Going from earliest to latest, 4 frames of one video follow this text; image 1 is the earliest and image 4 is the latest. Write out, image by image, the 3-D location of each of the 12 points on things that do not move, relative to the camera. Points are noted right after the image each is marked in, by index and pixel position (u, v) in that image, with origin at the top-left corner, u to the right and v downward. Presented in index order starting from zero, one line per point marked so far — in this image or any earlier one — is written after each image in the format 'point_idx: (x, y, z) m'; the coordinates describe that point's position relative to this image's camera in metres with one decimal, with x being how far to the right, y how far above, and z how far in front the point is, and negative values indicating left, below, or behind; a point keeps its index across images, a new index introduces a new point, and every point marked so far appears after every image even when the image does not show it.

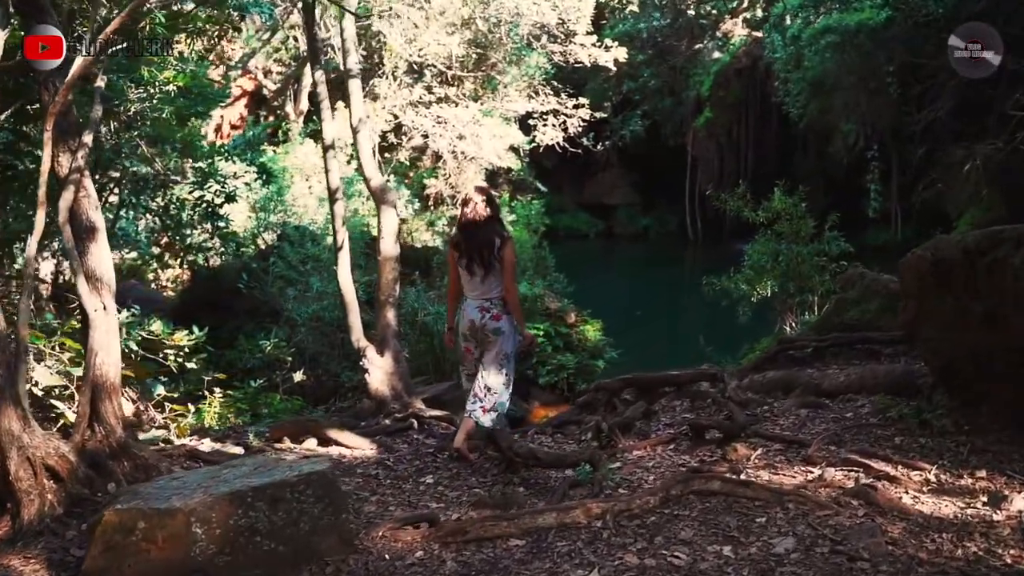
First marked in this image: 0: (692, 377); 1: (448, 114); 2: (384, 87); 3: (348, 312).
0: (+1.3, -0.6, +6.3) m
1: (-1.2, +3.5, +18.0) m
2: (-2.4, +4.1, +18.2) m
3: (-1.4, -0.2, +7.8) m
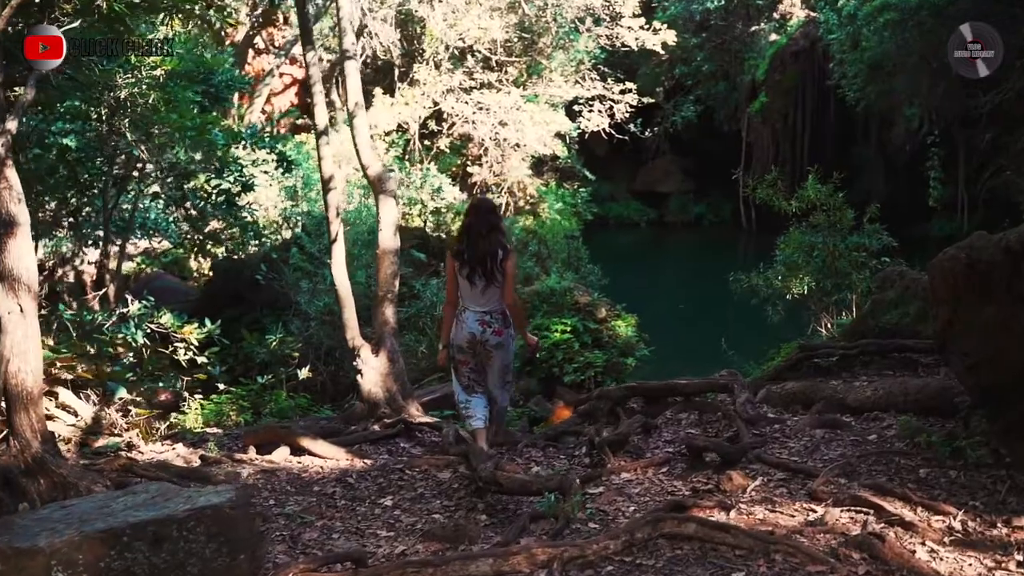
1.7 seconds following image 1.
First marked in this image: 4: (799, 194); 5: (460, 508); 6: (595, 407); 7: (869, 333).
0: (+1.2, -0.6, +5.7) m
1: (-0.4, +3.7, +17.5) m
2: (-1.7, +4.2, +17.7) m
3: (-1.4, -0.2, +7.4) m
4: (+2.4, +0.8, +7.7) m
5: (-0.2, -1.1, +4.3) m
6: (+0.6, -0.8, +6.0) m
7: (+2.4, -0.3, +6.0) m
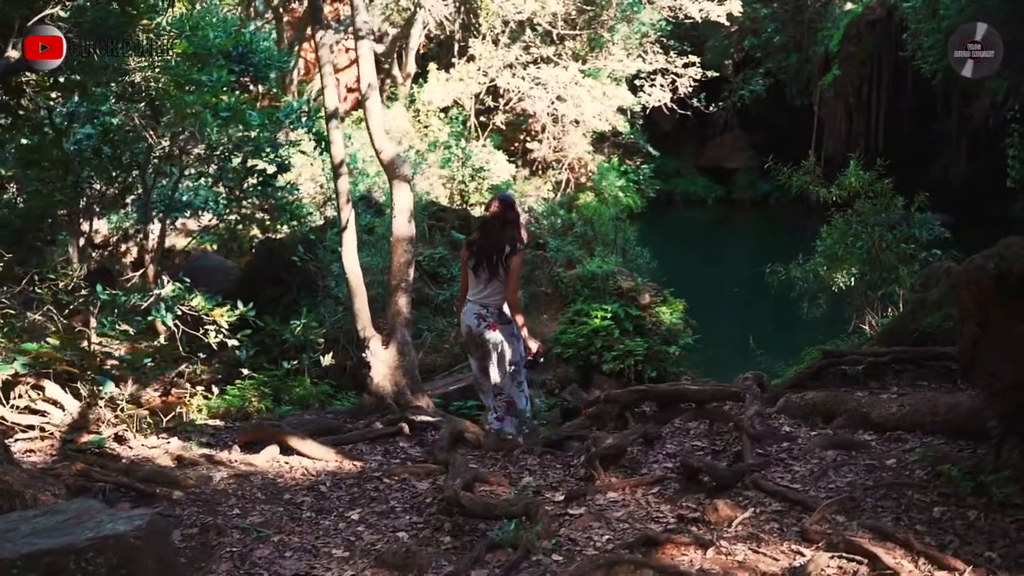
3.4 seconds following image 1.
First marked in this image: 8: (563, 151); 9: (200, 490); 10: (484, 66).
0: (+1.2, -0.6, +5.2) m
1: (+0.6, +4.0, +17.0) m
2: (-0.6, +4.6, +17.3) m
3: (-1.3, -0.1, +7.1) m
4: (+2.6, +0.9, +7.0) m
5: (-0.4, -1.1, +4.0) m
6: (+0.6, -0.8, +5.6) m
7: (+2.4, -0.3, +5.4) m
8: (+1.2, +2.8, +18.5) m
9: (-1.6, -1.0, +4.5) m
10: (-0.5, +4.3, +17.4) m
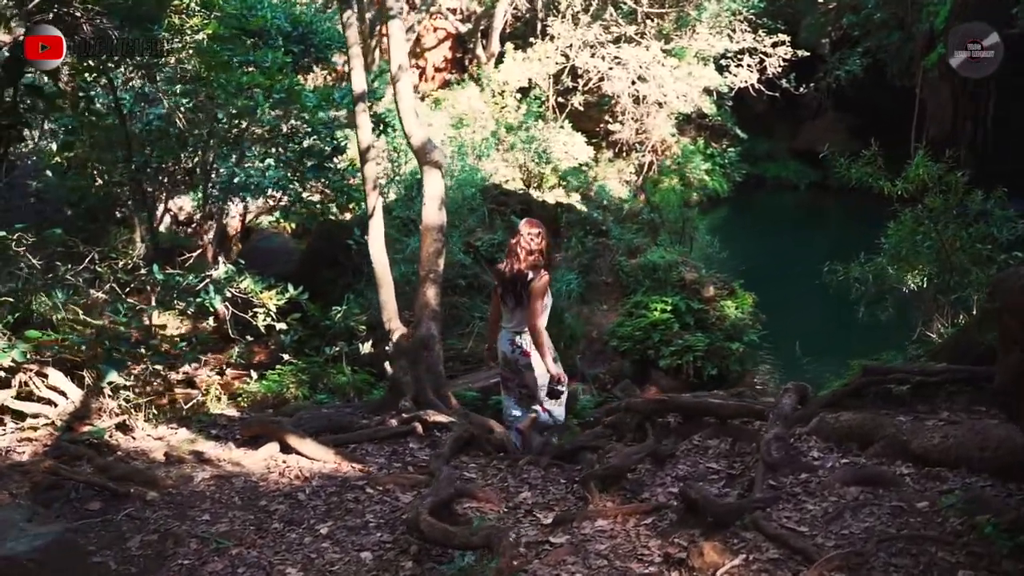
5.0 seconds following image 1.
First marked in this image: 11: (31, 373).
0: (+1.2, -0.6, +4.7) m
1: (+2.0, +4.3, +16.4) m
2: (+0.8, +4.9, +16.8) m
3: (-1.0, 0.0, +6.8) m
4: (+2.8, +0.8, +6.4) m
5: (-0.5, -1.1, +3.6) m
6: (+0.6, -0.8, +5.2) m
7: (+2.5, -0.3, +4.8) m
8: (+2.7, +3.1, +17.8) m
9: (-1.6, -1.0, +4.3) m
10: (+0.9, +4.6, +16.9) m
11: (-2.9, -0.5, +5.3) m
